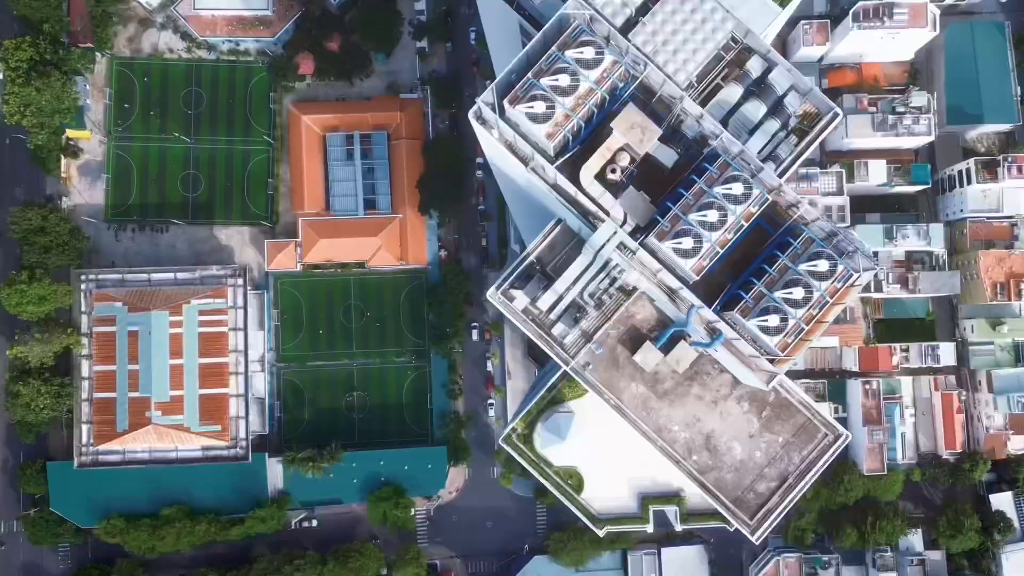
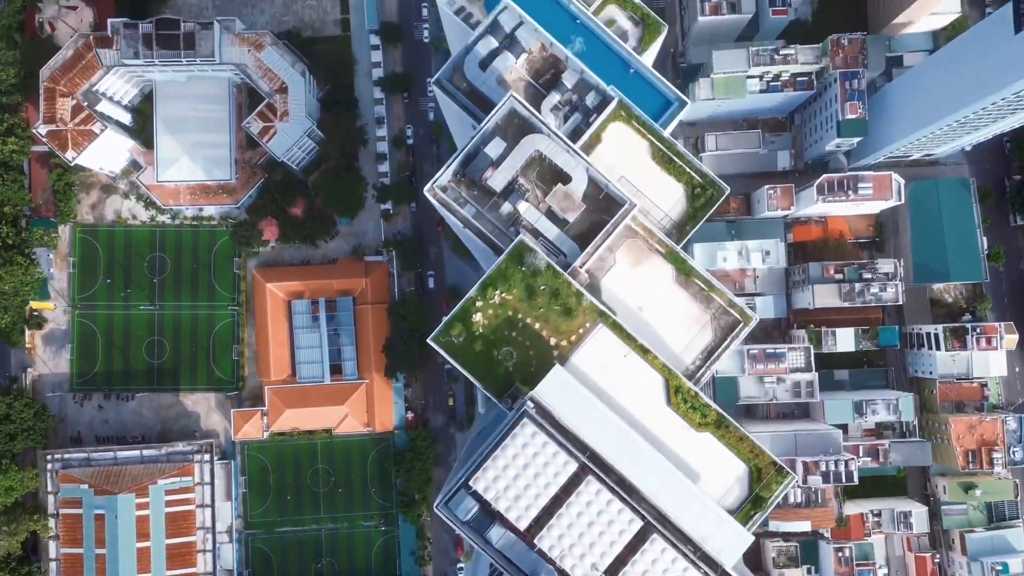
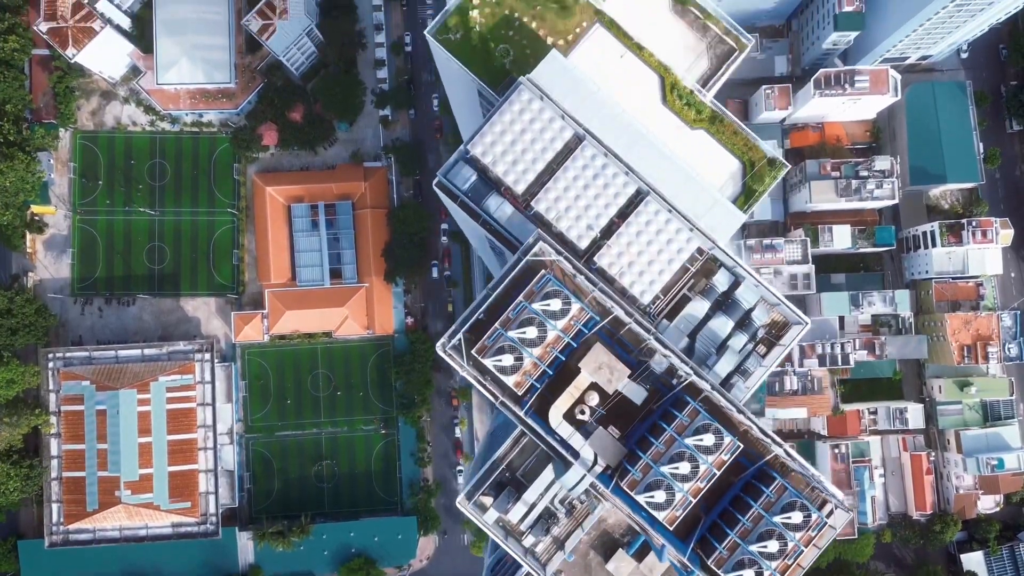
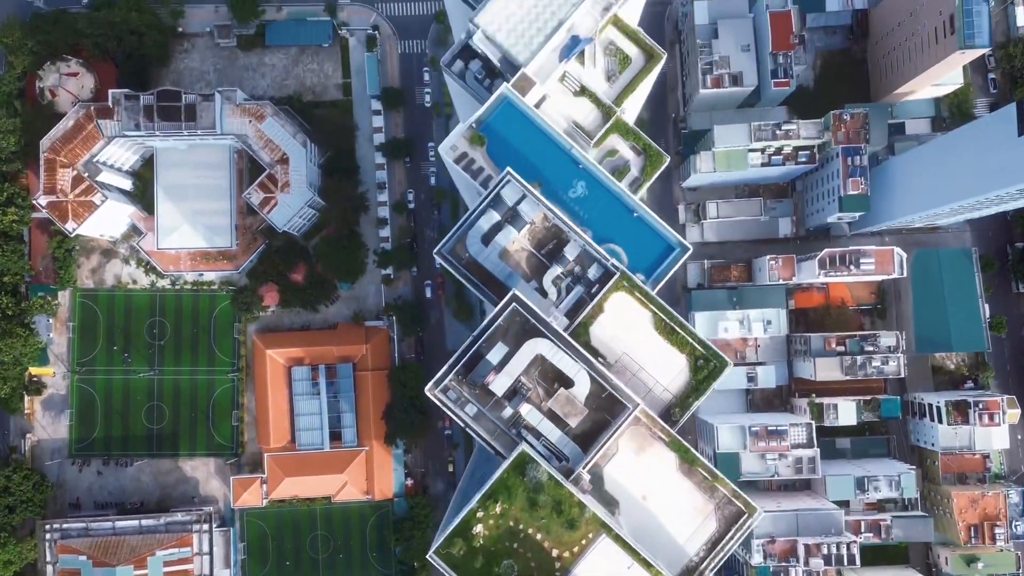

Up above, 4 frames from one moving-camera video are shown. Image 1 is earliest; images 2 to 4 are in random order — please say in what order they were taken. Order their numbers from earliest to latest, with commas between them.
3, 2, 4
